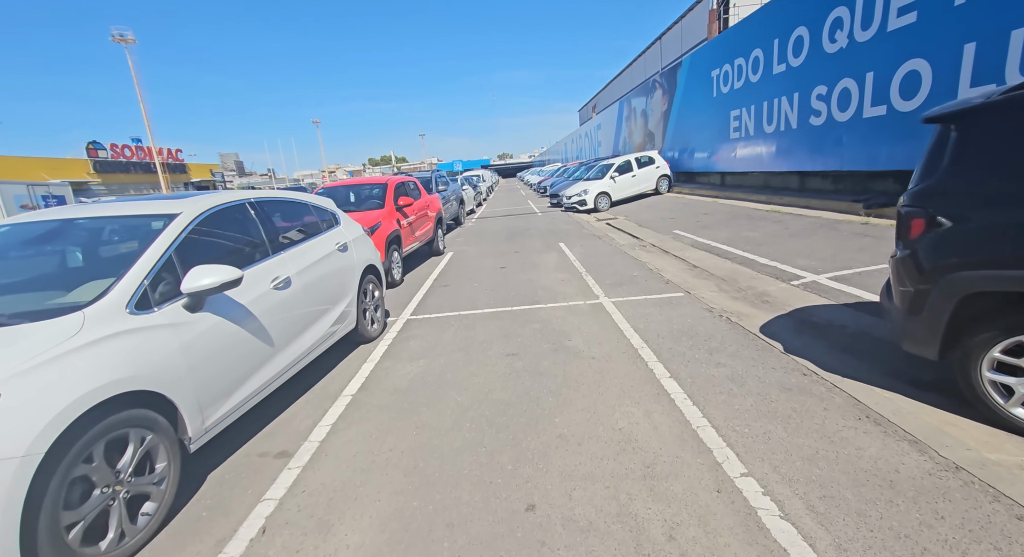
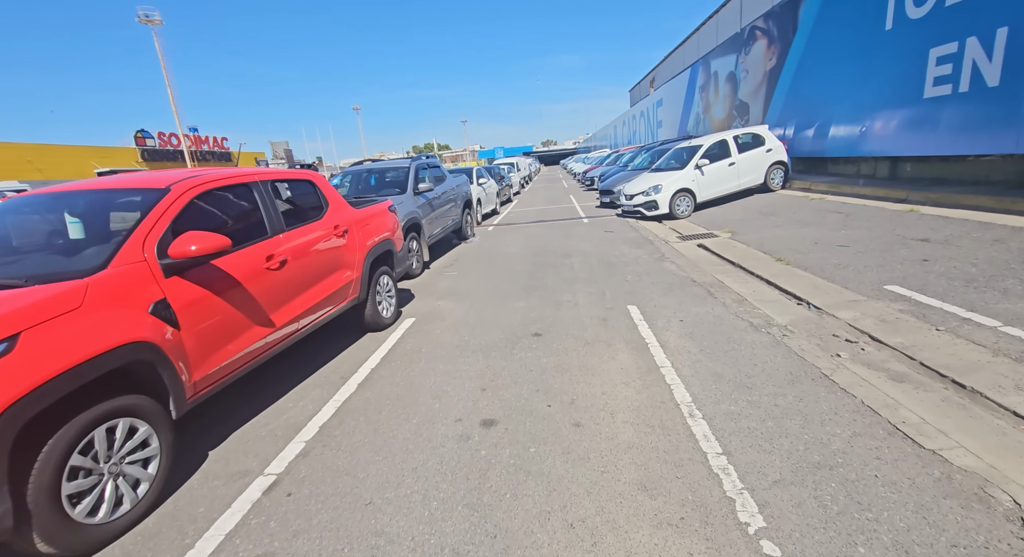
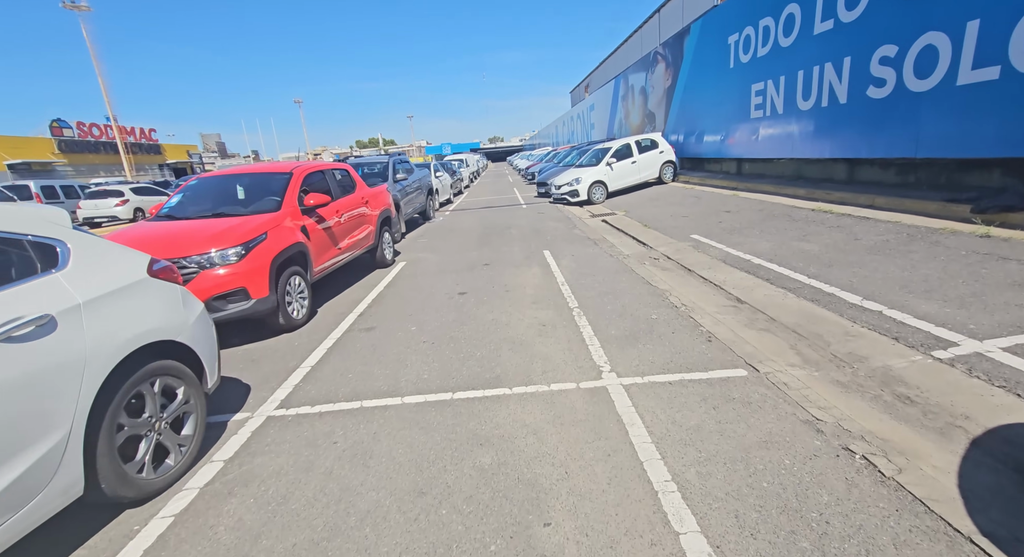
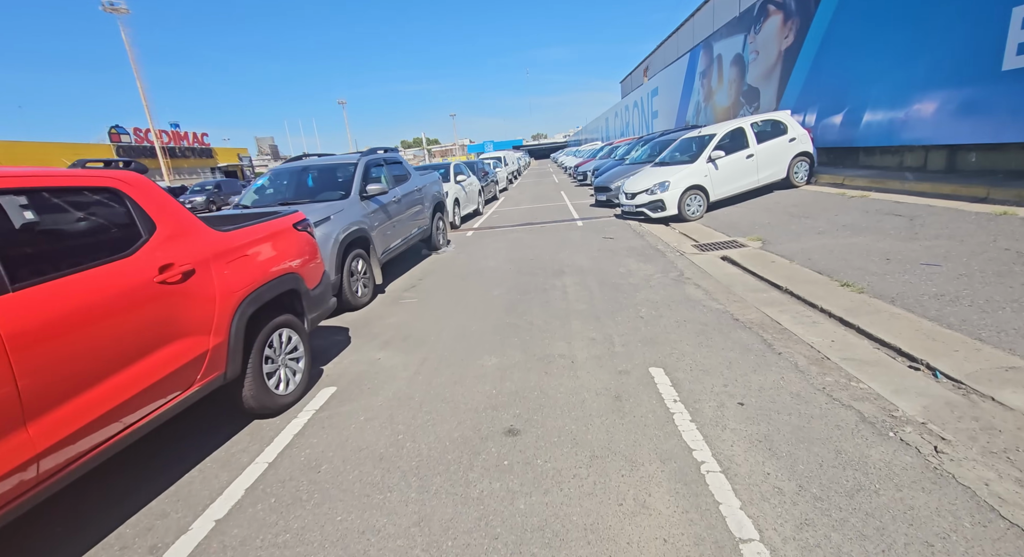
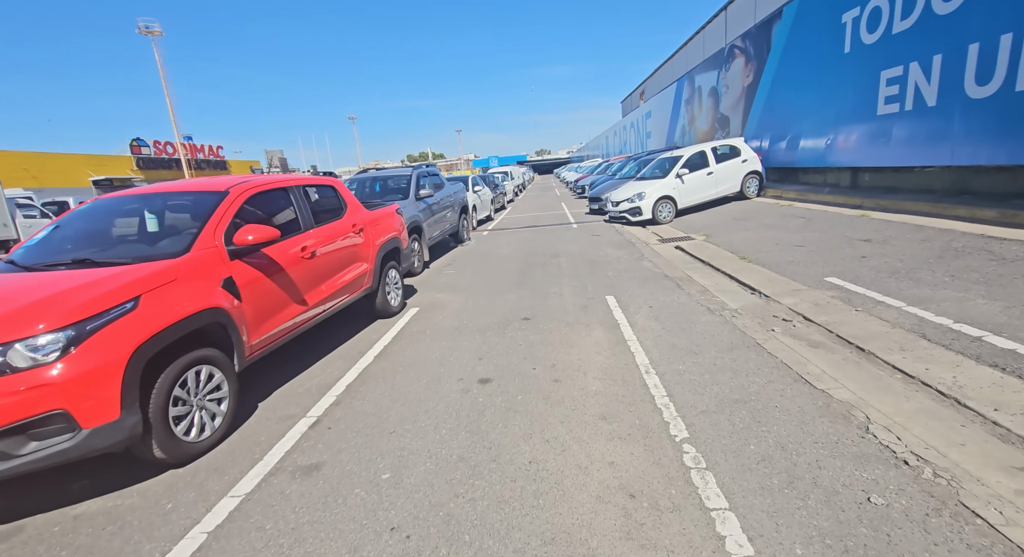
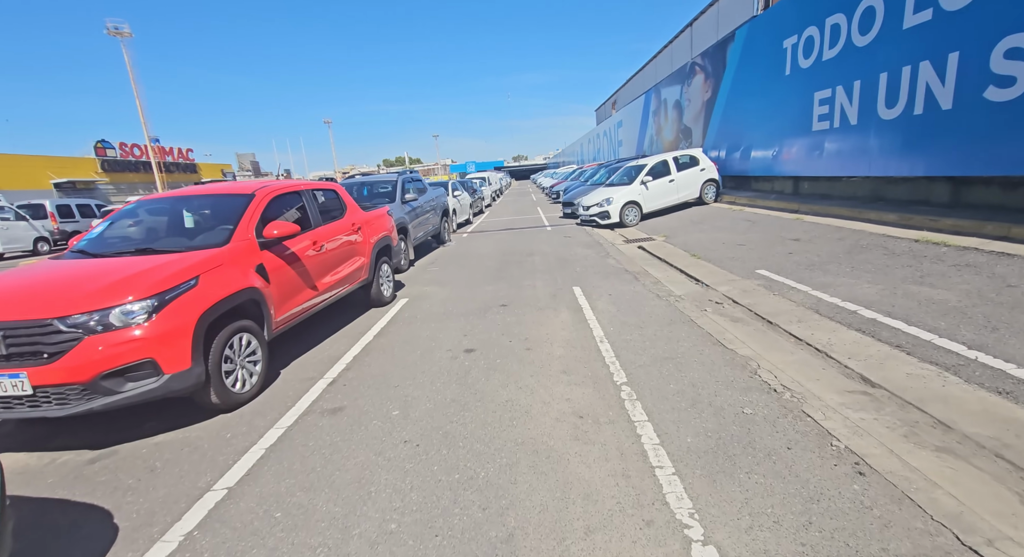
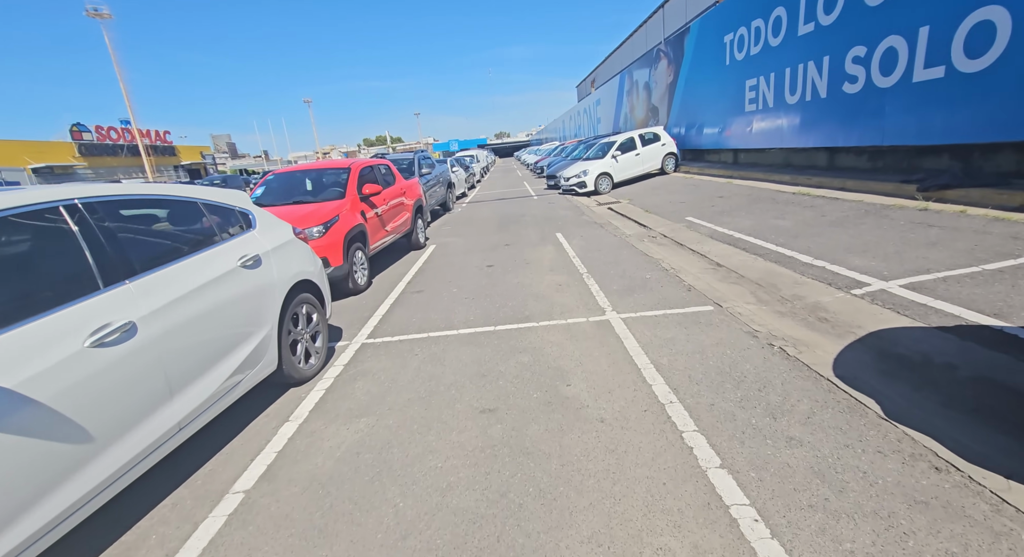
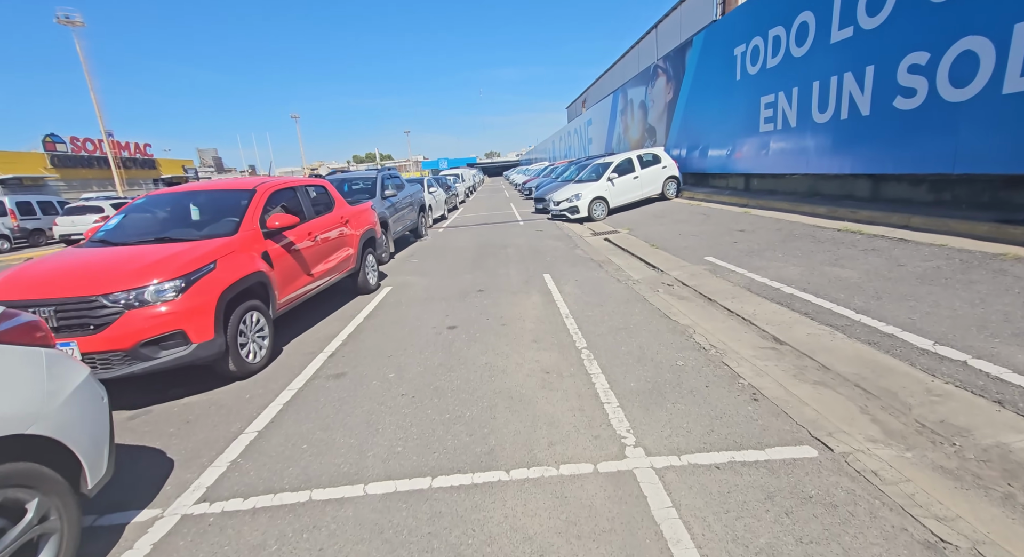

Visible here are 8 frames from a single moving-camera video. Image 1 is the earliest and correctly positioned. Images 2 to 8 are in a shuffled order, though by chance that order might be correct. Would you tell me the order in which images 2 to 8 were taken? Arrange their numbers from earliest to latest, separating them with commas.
7, 3, 8, 6, 5, 2, 4
